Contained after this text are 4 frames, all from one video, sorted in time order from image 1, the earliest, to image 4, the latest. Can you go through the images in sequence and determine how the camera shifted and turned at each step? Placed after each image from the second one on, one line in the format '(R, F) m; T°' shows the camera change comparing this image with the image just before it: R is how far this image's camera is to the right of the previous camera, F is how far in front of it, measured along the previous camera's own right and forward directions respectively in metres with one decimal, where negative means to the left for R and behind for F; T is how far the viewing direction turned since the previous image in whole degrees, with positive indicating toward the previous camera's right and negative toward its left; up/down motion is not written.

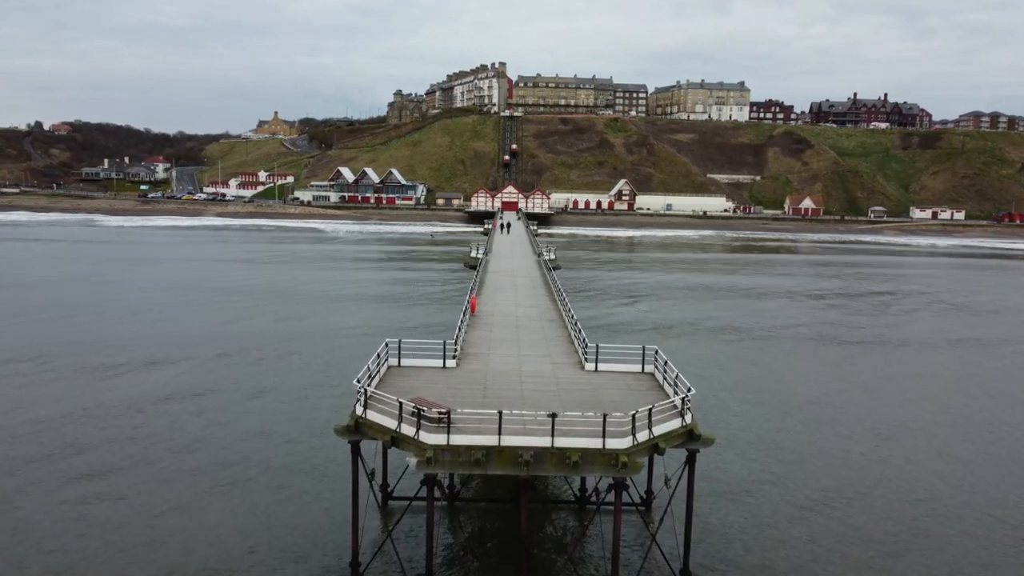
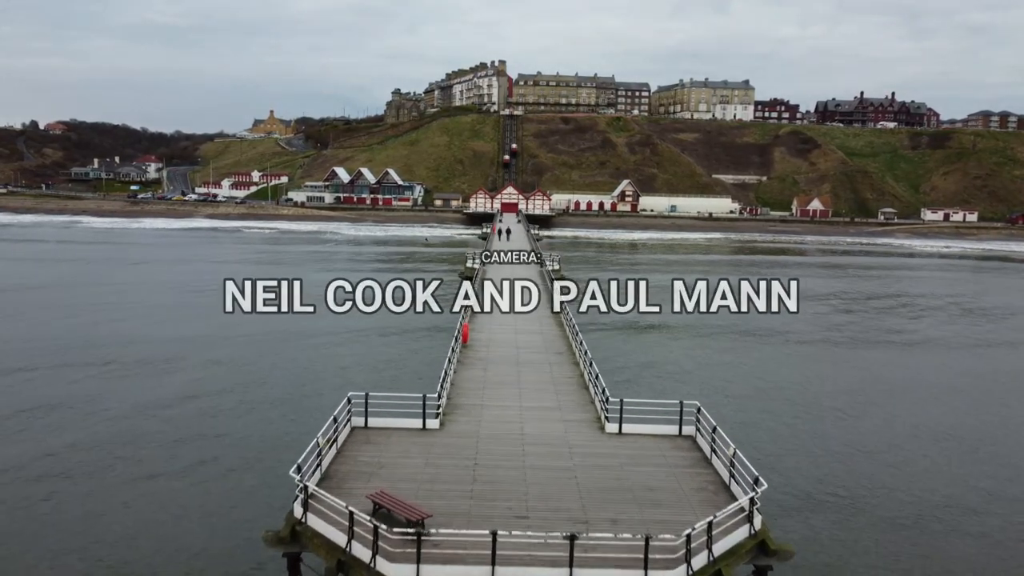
(0.0, +1.8) m; 0°
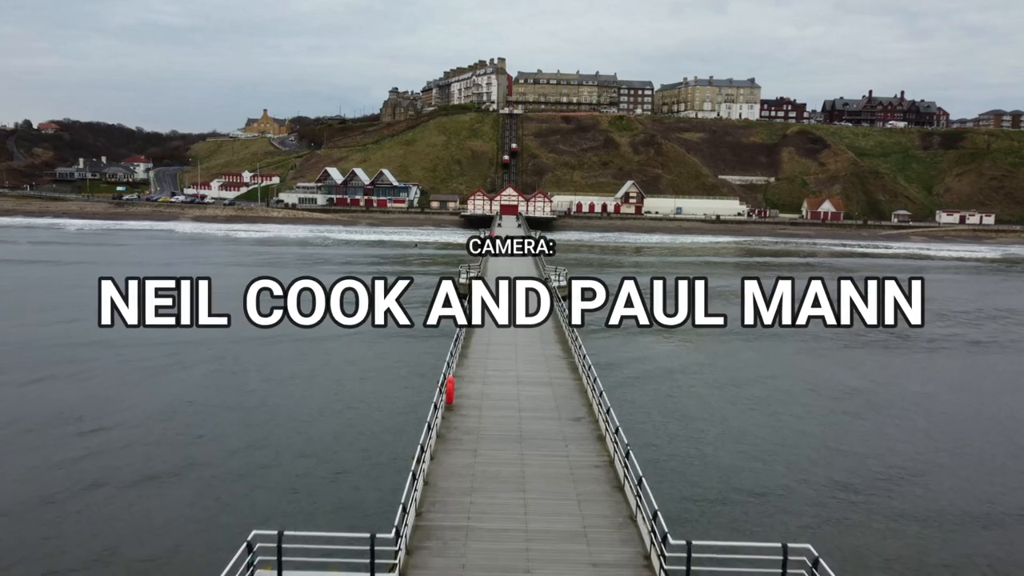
(0.0, +2.3) m; 0°
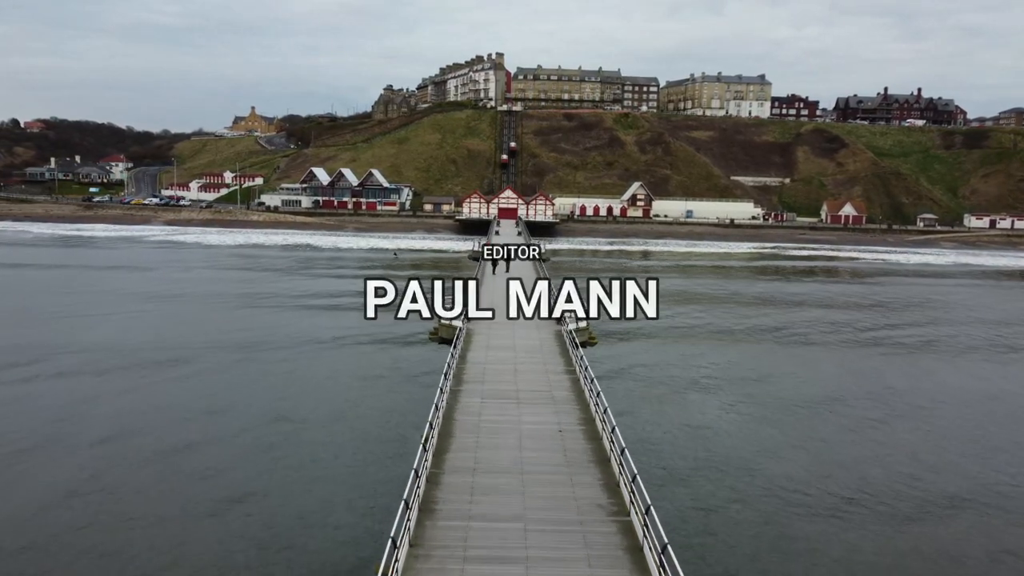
(0.0, +4.0) m; 0°
